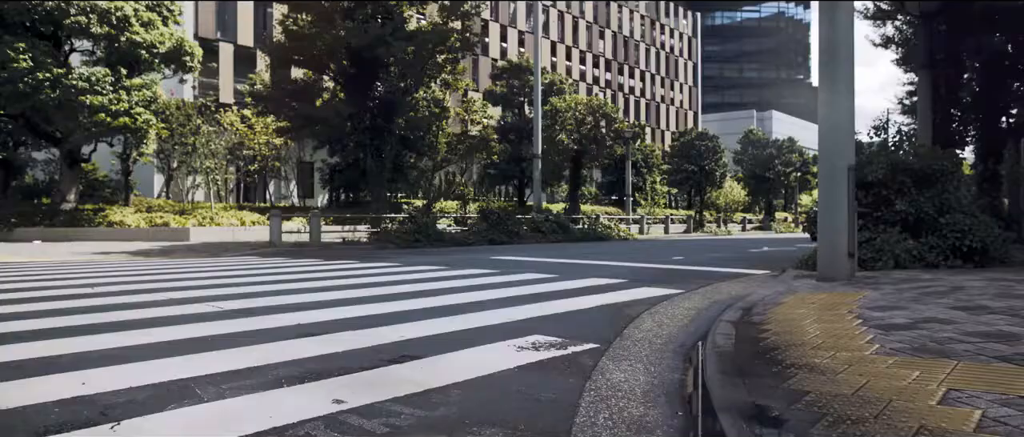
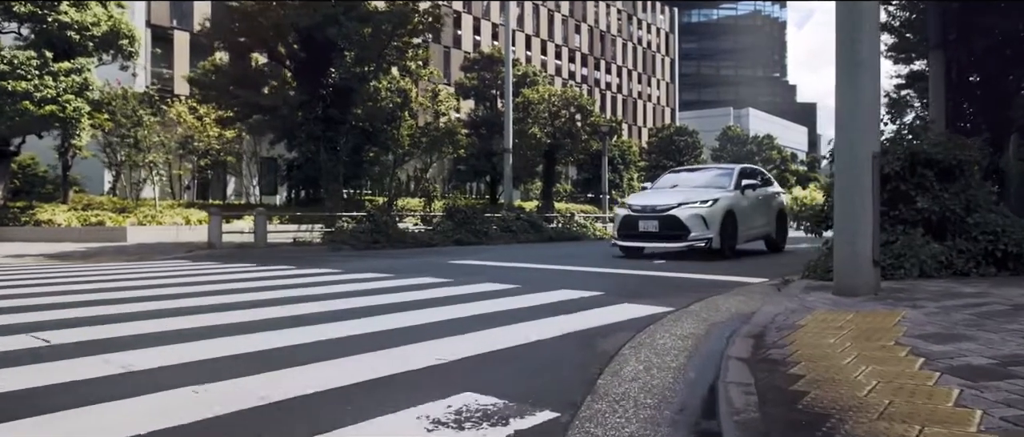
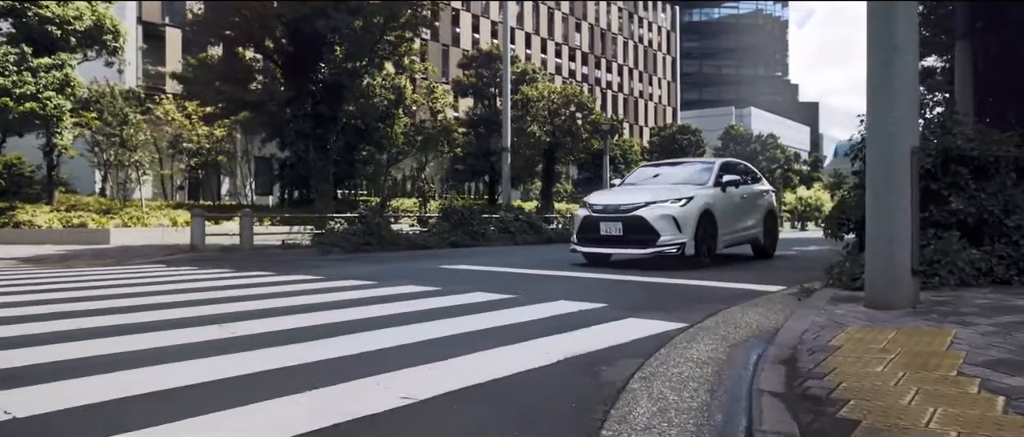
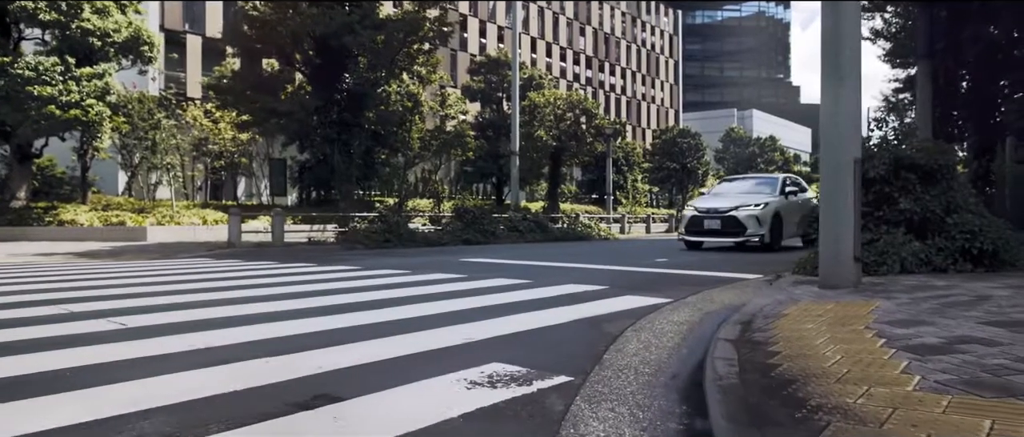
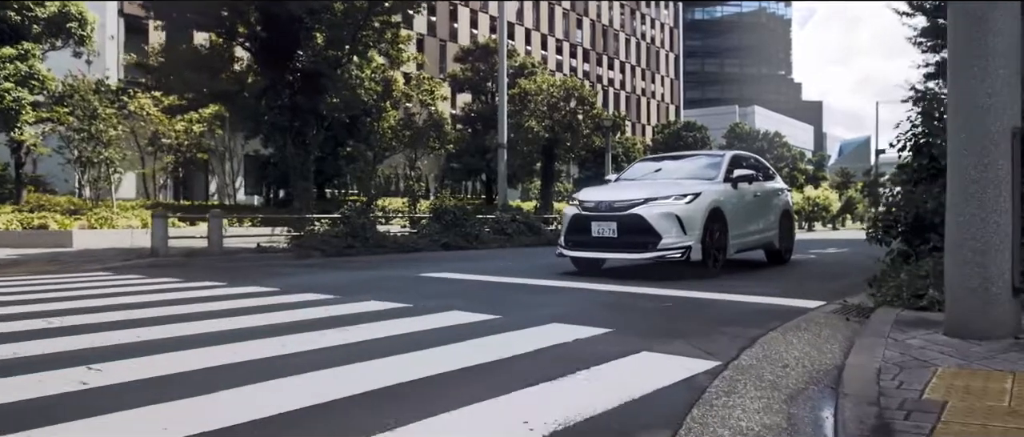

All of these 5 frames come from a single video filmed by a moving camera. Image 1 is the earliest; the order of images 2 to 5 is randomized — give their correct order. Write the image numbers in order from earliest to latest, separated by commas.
4, 2, 3, 5
